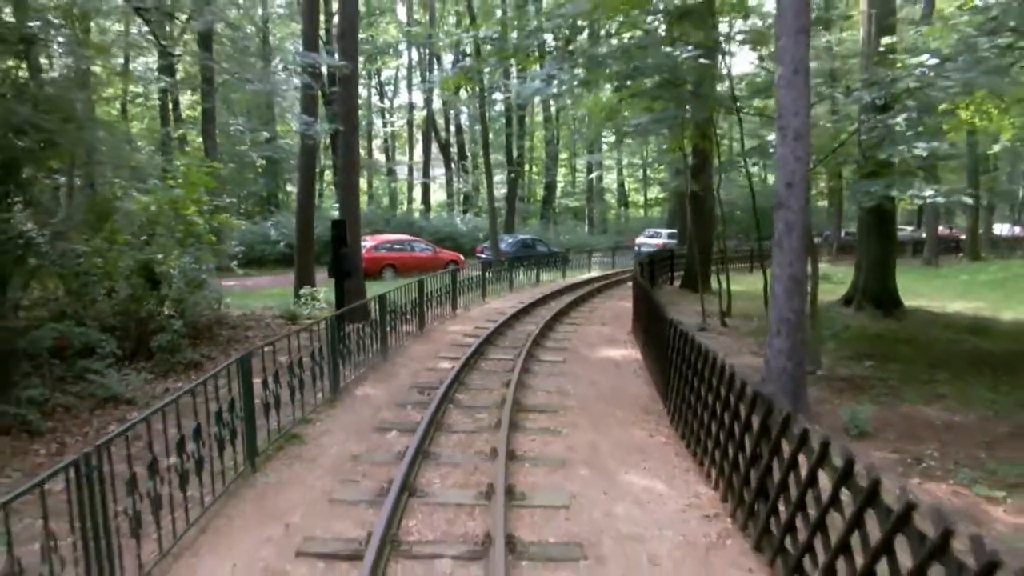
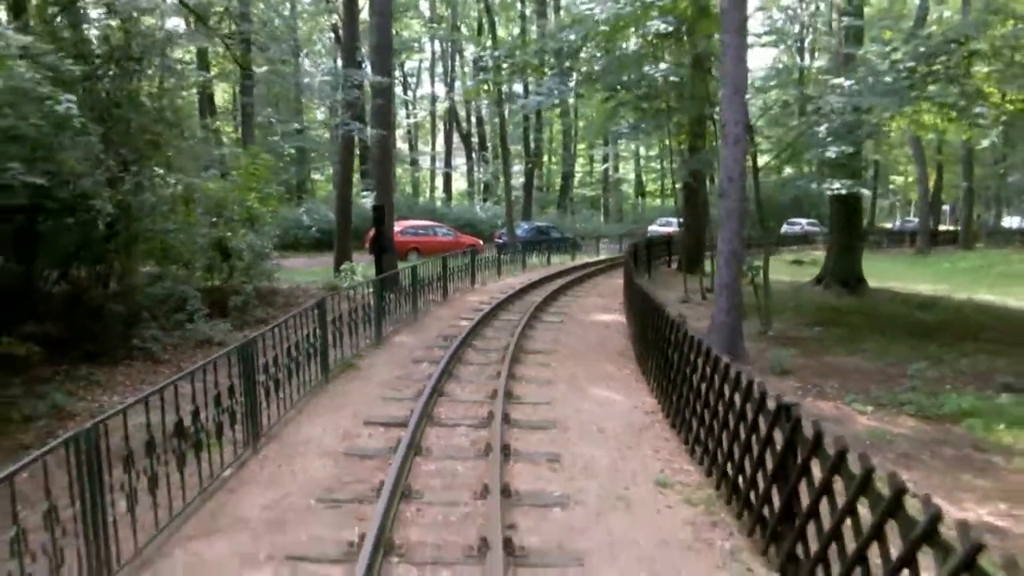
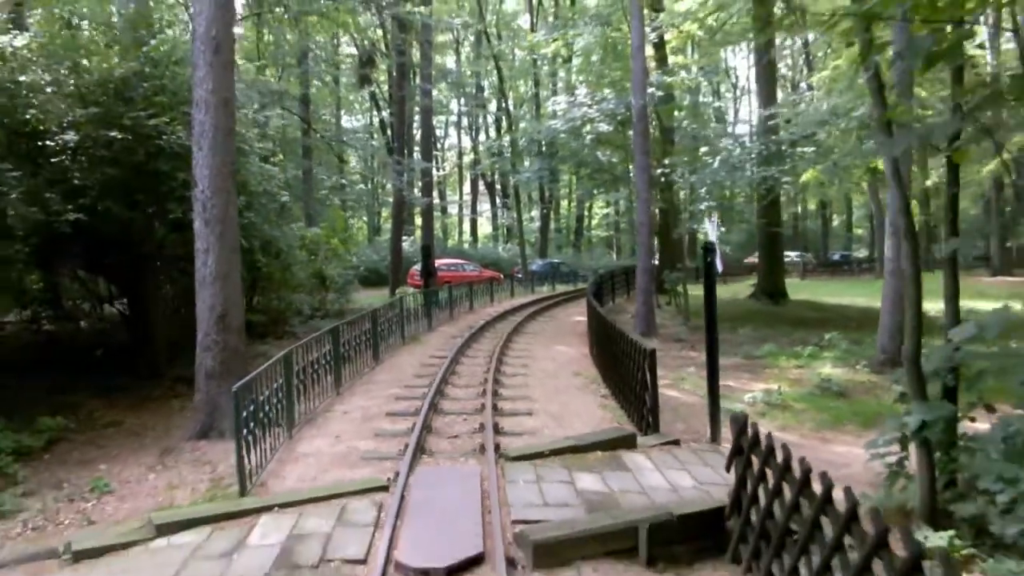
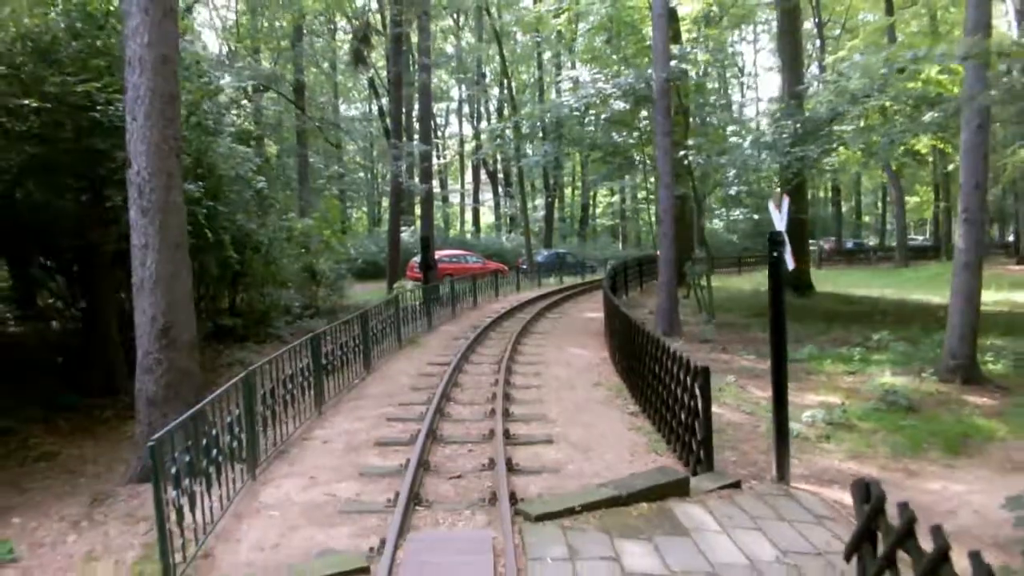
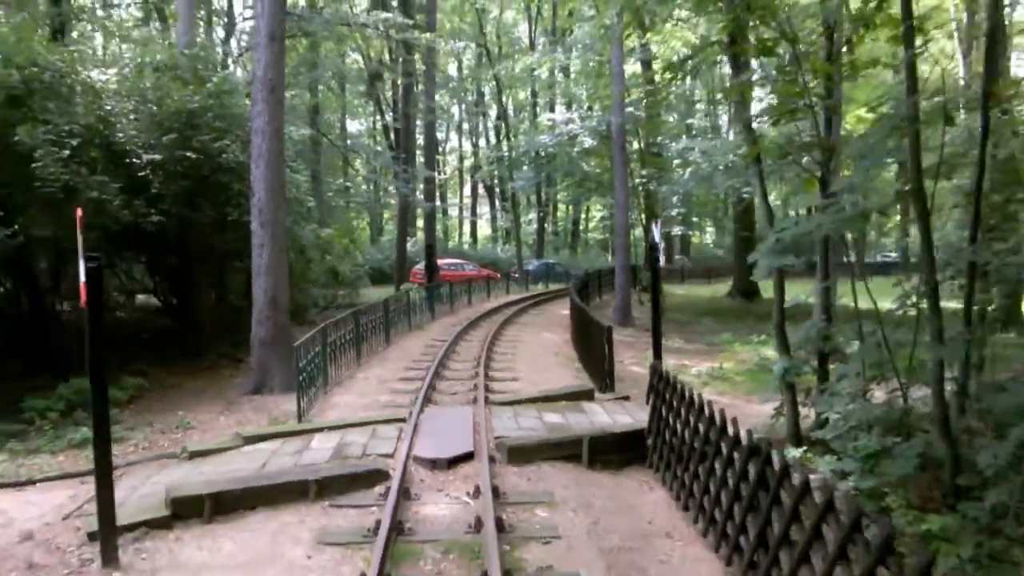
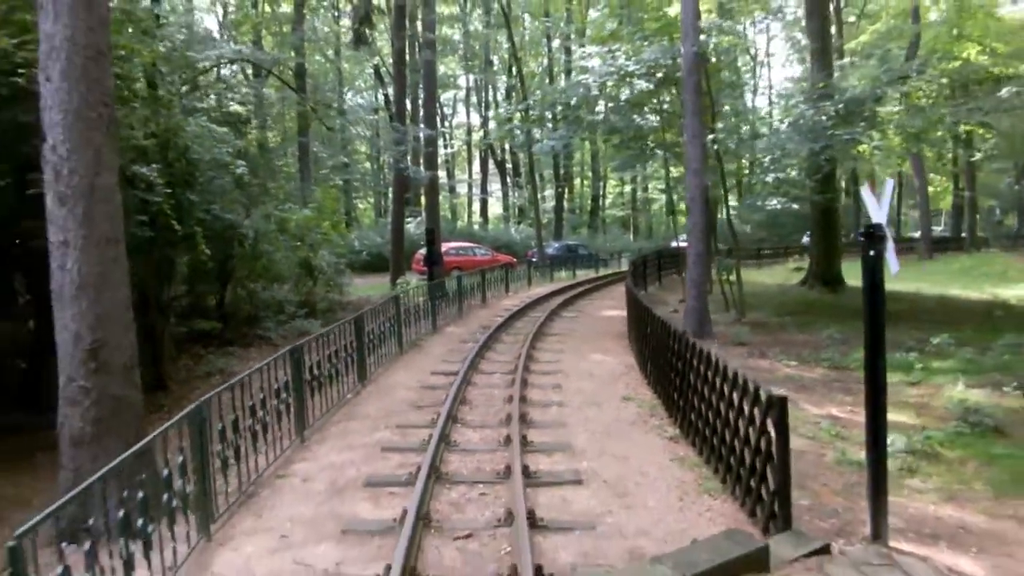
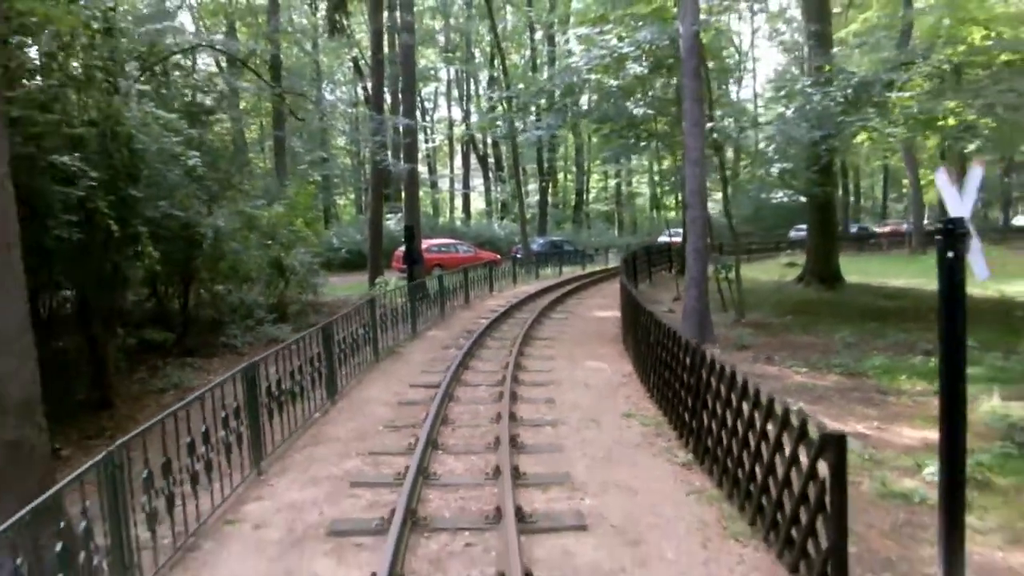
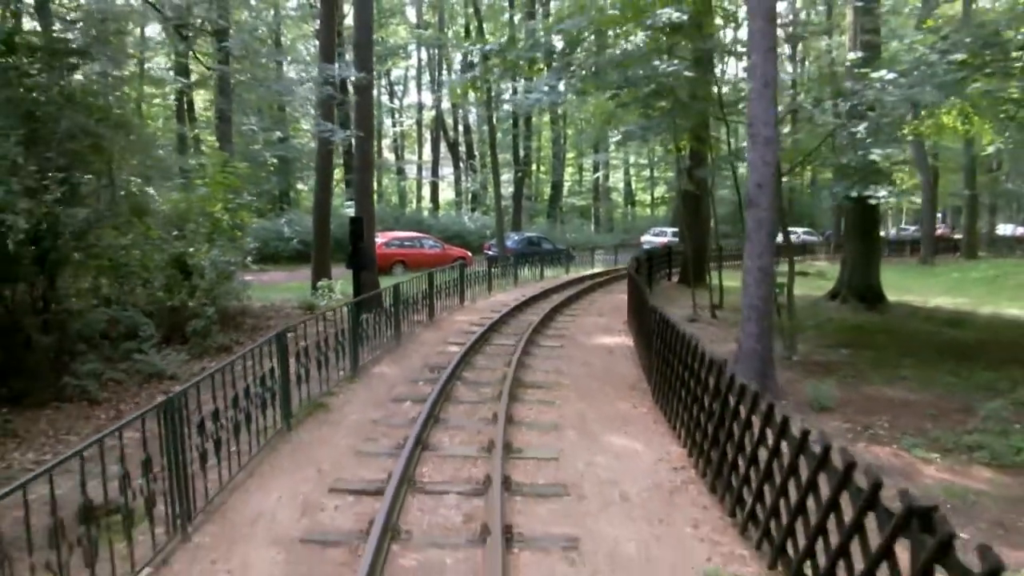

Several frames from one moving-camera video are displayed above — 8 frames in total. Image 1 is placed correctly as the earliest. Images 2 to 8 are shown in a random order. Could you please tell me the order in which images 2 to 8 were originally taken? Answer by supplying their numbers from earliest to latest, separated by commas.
8, 2, 7, 6, 4, 3, 5
